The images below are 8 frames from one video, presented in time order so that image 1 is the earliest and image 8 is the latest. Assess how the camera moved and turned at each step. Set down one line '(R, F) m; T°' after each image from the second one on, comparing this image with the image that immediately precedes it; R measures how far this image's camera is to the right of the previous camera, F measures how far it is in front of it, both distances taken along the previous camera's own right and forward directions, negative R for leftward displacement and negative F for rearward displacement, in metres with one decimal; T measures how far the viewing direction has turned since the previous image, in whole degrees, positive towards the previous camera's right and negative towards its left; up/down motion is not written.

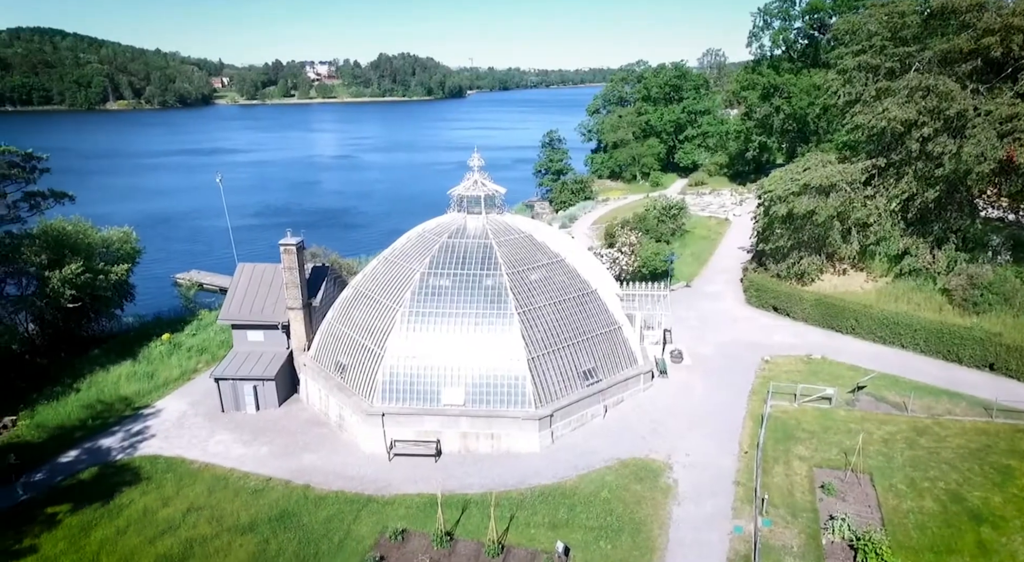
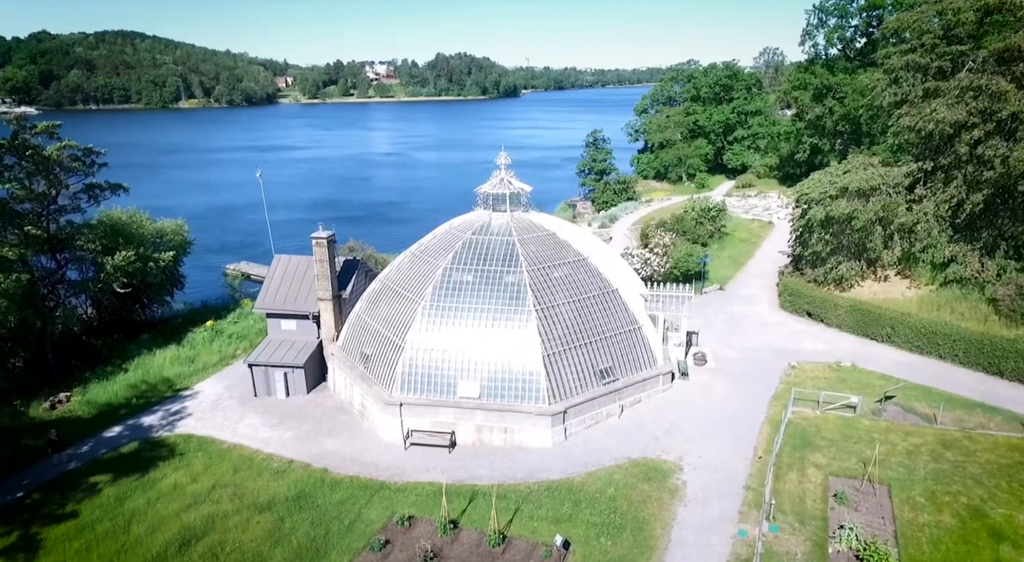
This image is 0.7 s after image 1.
(+2.0, -0.5) m; -5°
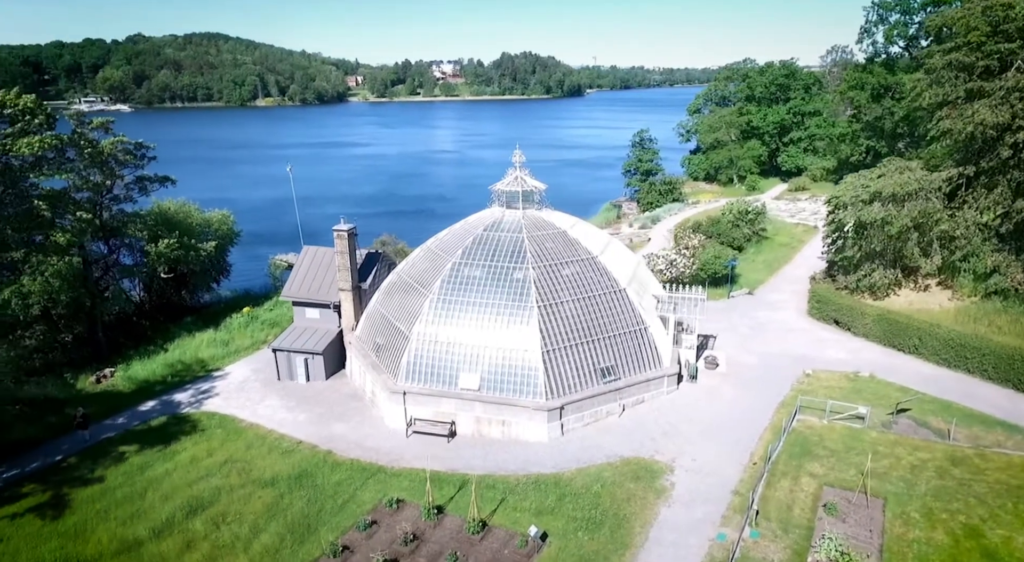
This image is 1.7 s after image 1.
(+3.5, -0.6) m; -6°
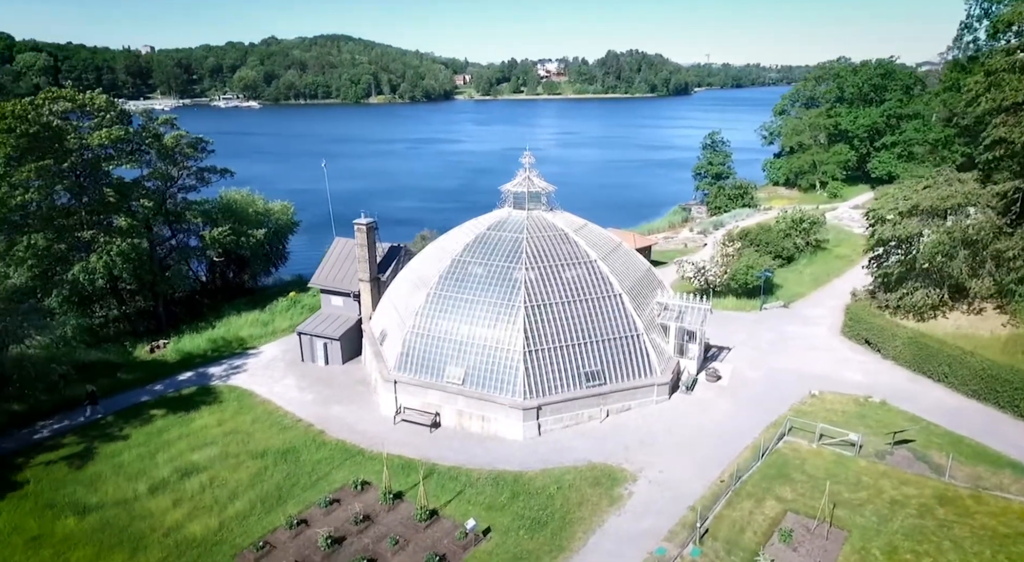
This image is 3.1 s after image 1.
(+6.8, -0.2) m; -10°
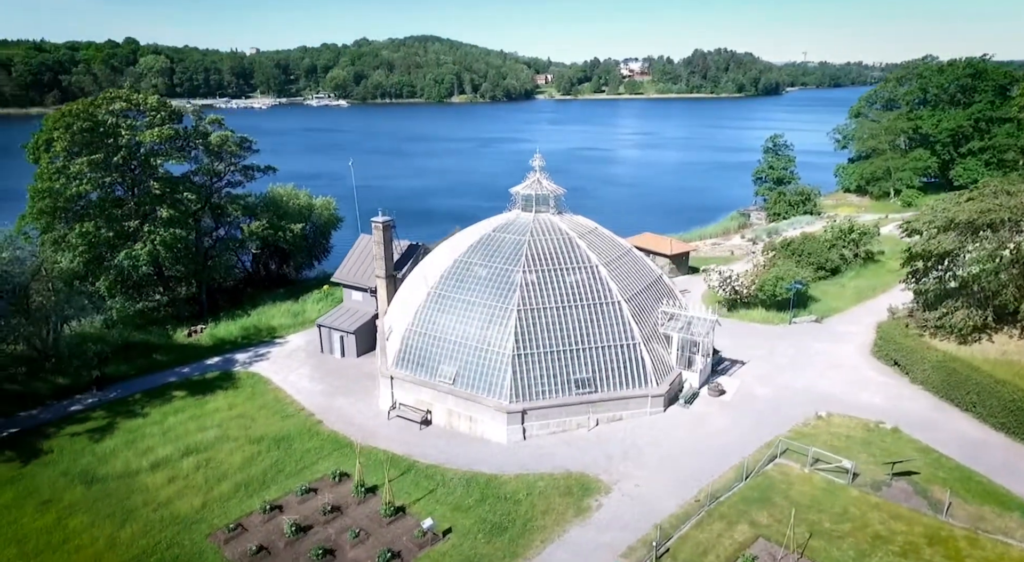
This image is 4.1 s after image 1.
(+5.2, +0.5) m; -8°
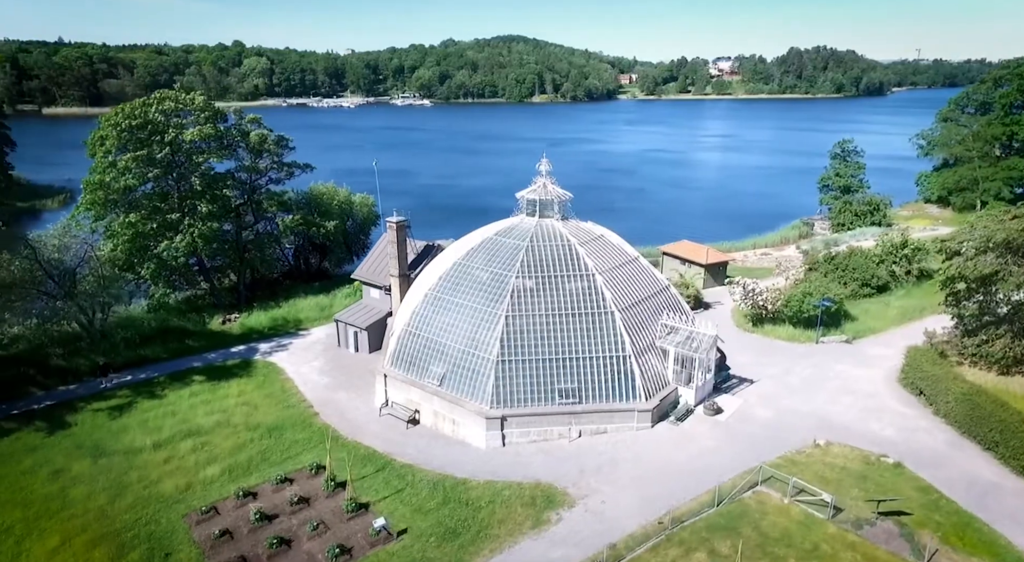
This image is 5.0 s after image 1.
(+5.5, +0.8) m; -8°
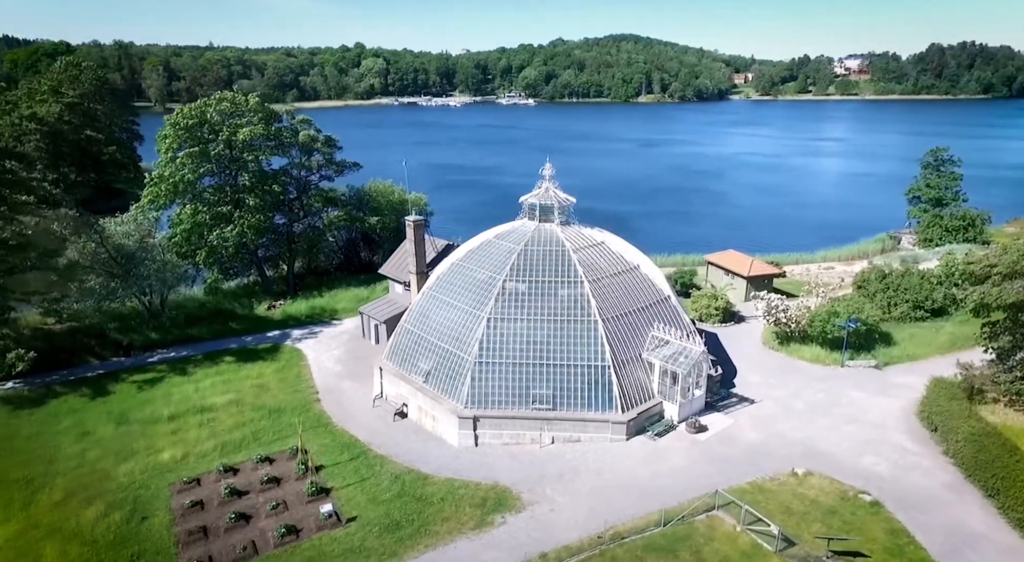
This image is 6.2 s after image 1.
(+7.1, +0.6) m; -10°
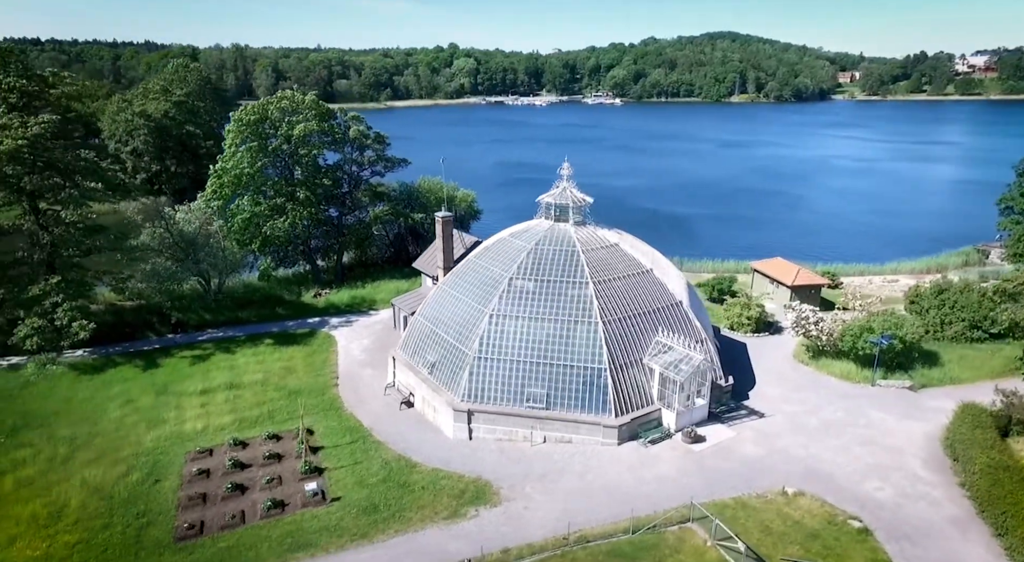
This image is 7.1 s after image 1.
(+5.0, +0.3) m; -8°
